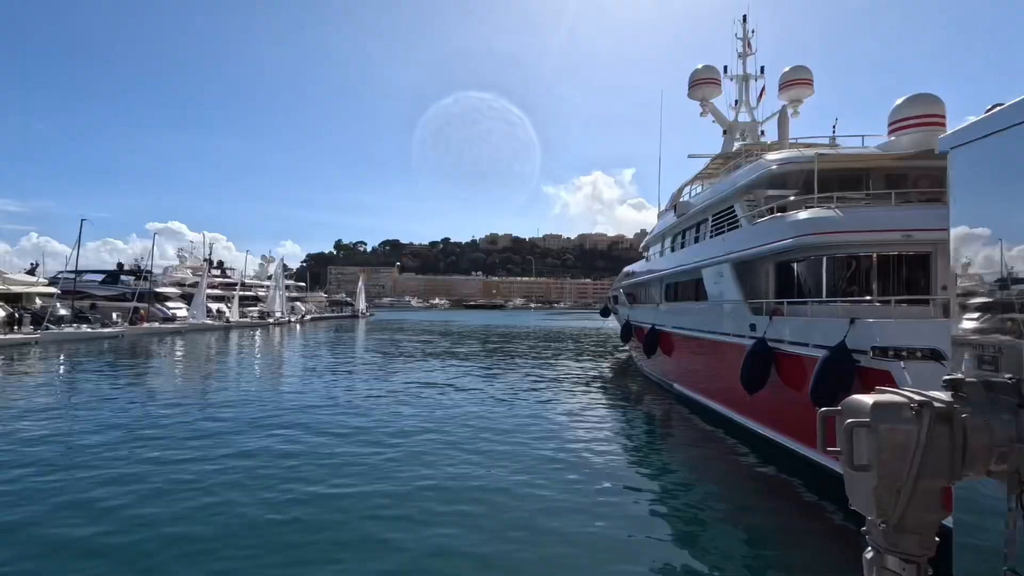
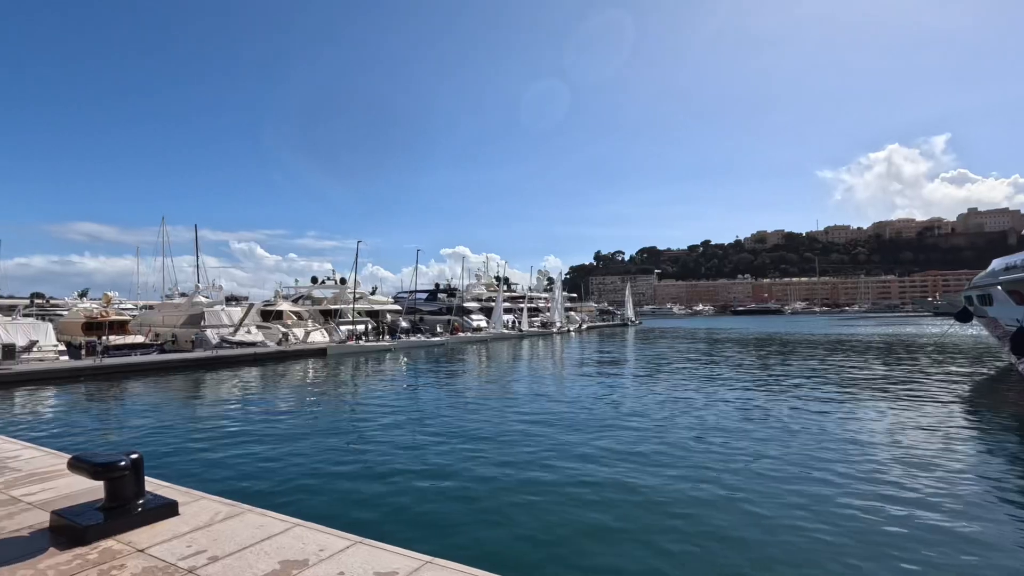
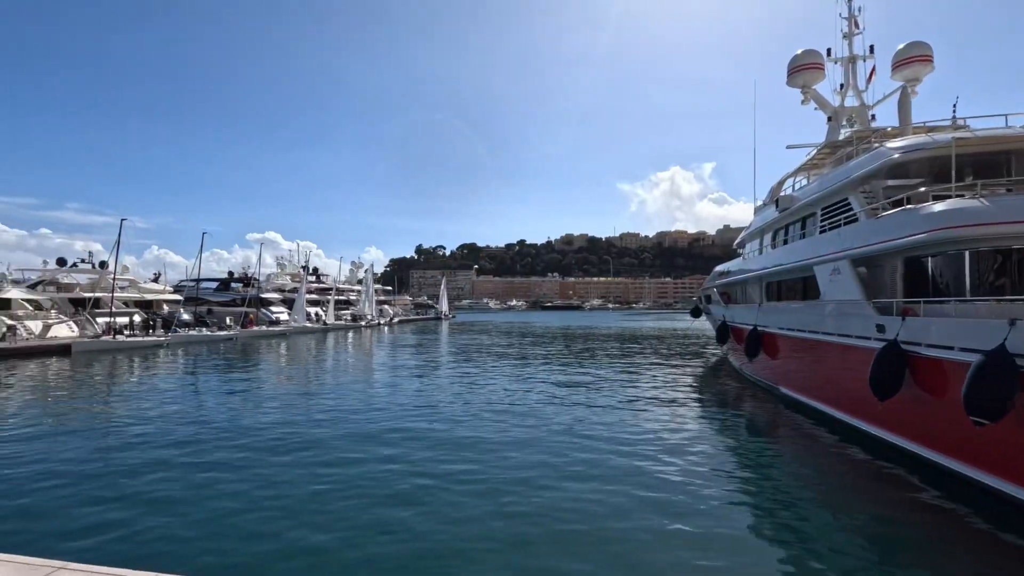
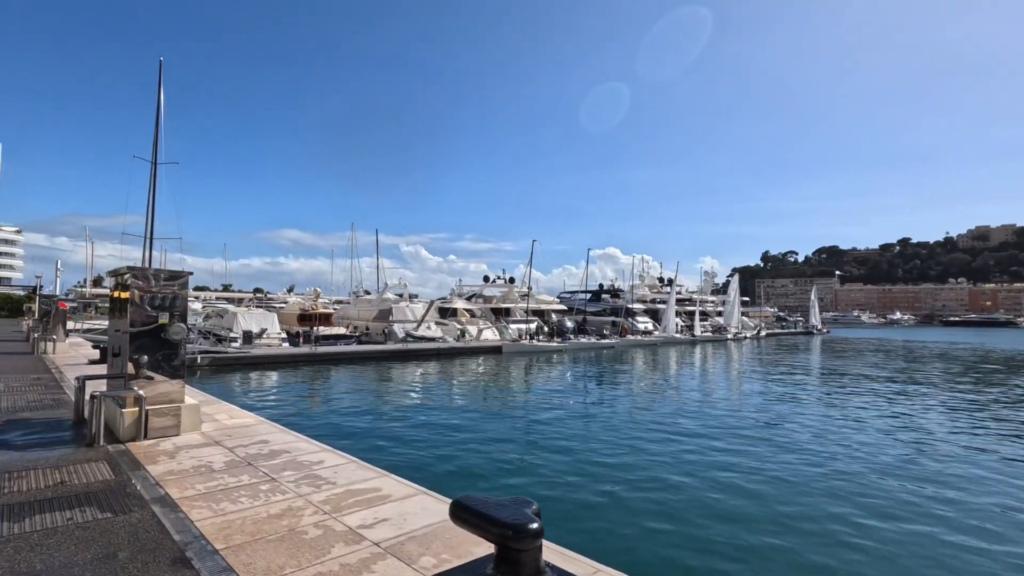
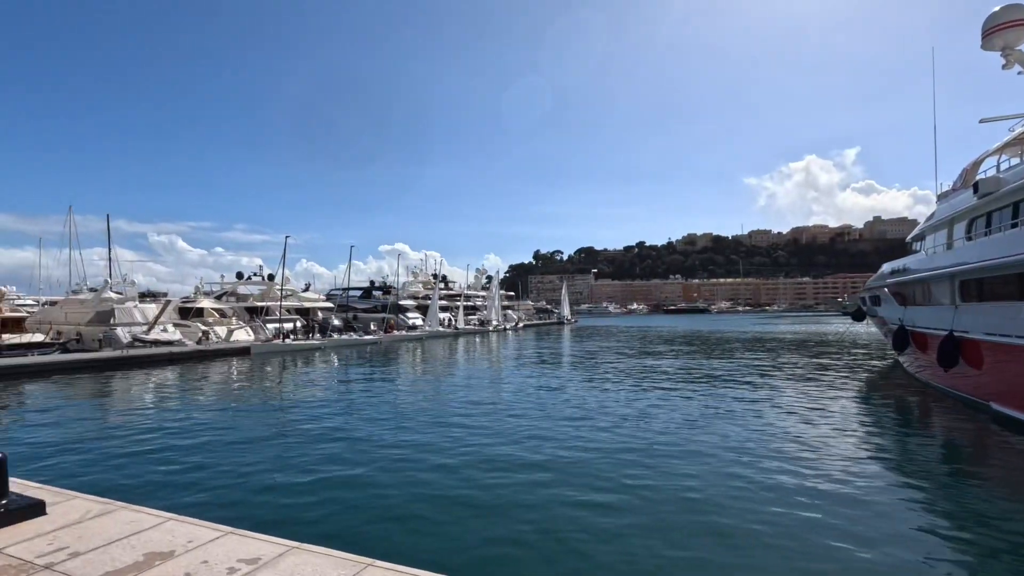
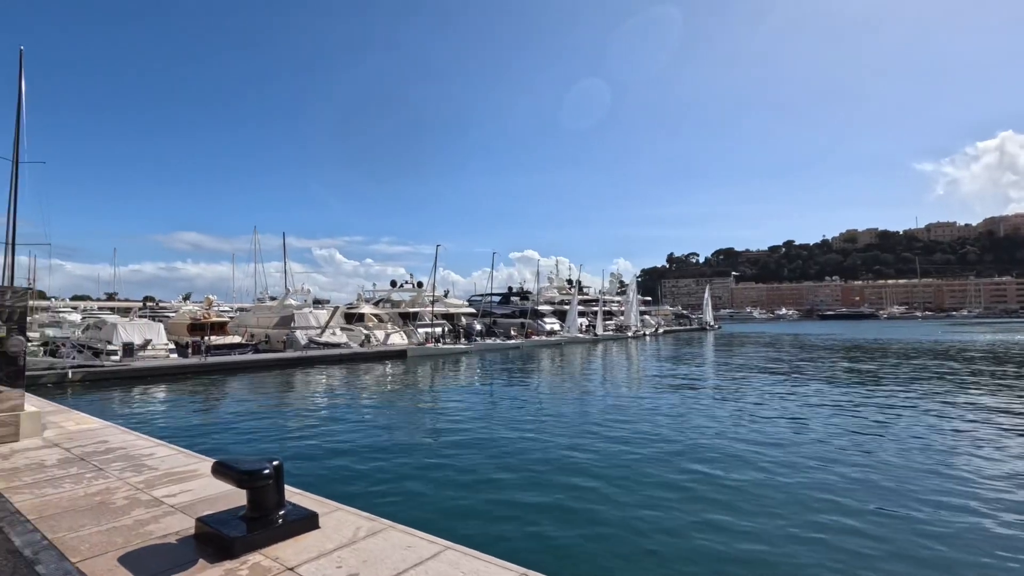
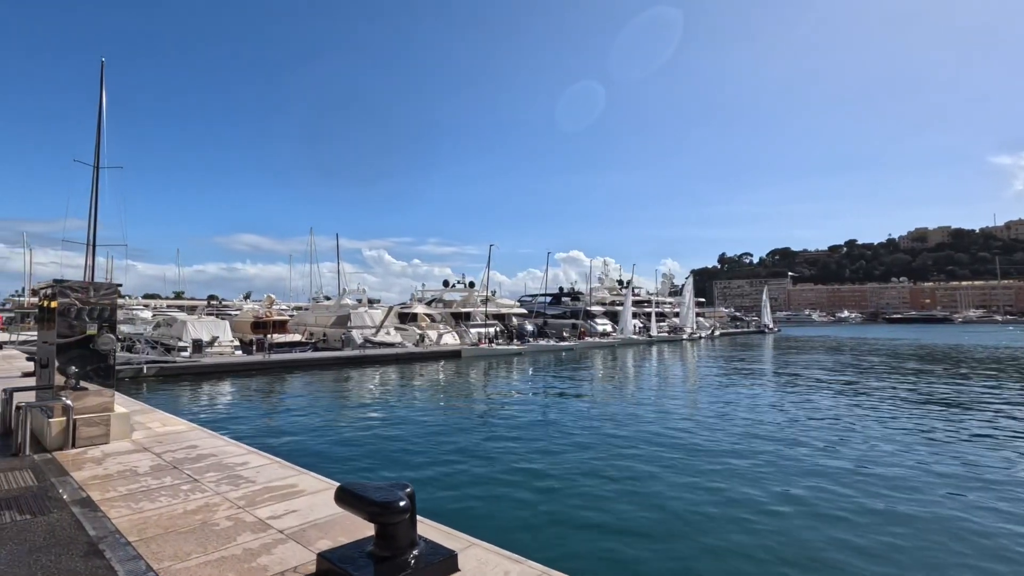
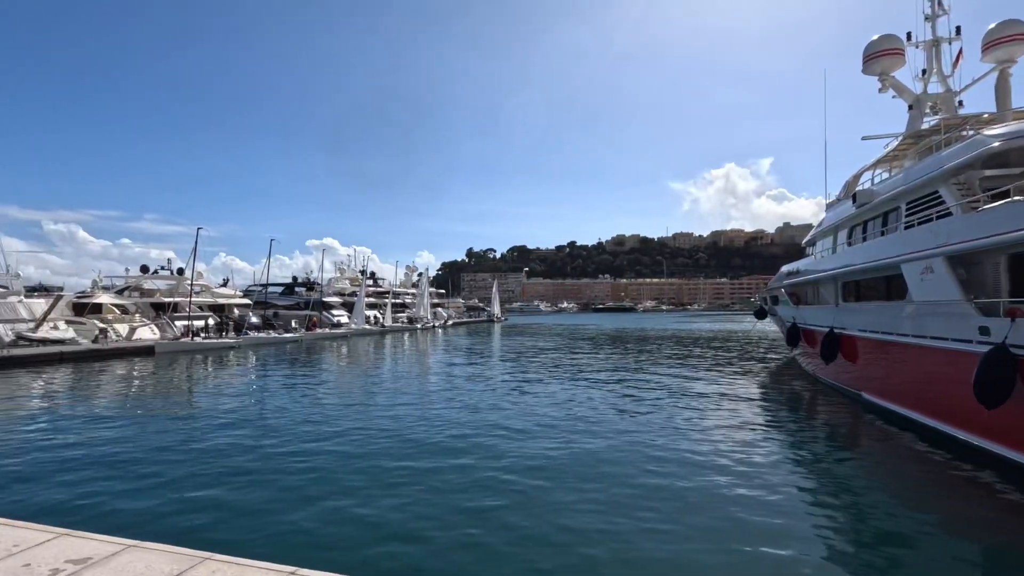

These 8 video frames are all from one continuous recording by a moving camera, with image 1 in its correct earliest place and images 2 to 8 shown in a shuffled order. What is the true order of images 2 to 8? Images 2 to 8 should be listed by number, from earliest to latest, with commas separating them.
3, 8, 5, 2, 6, 7, 4
